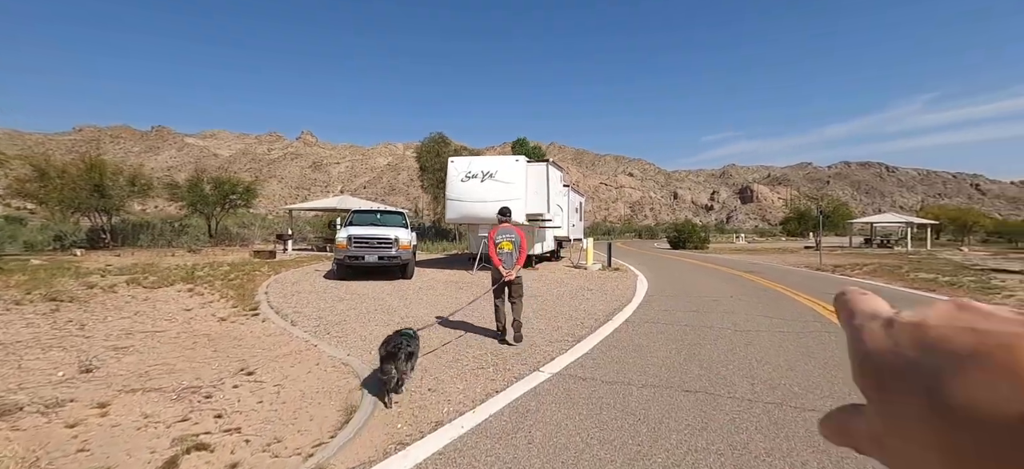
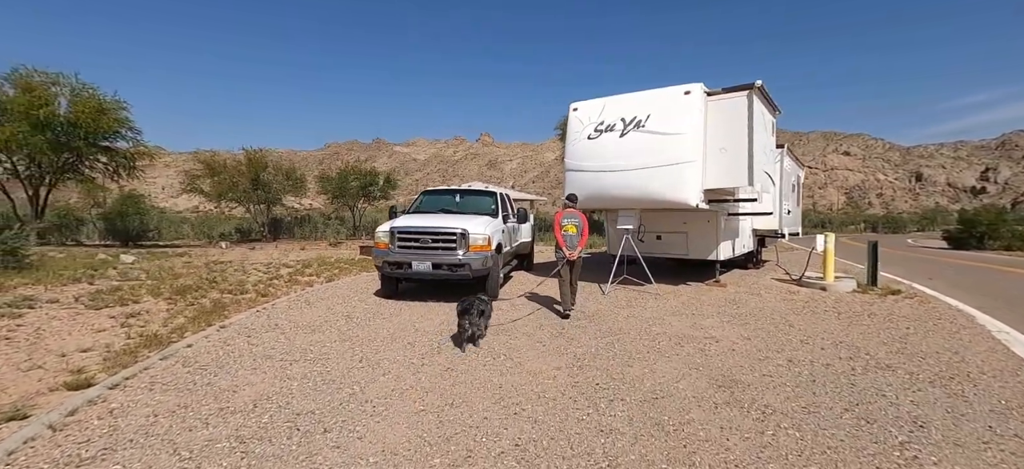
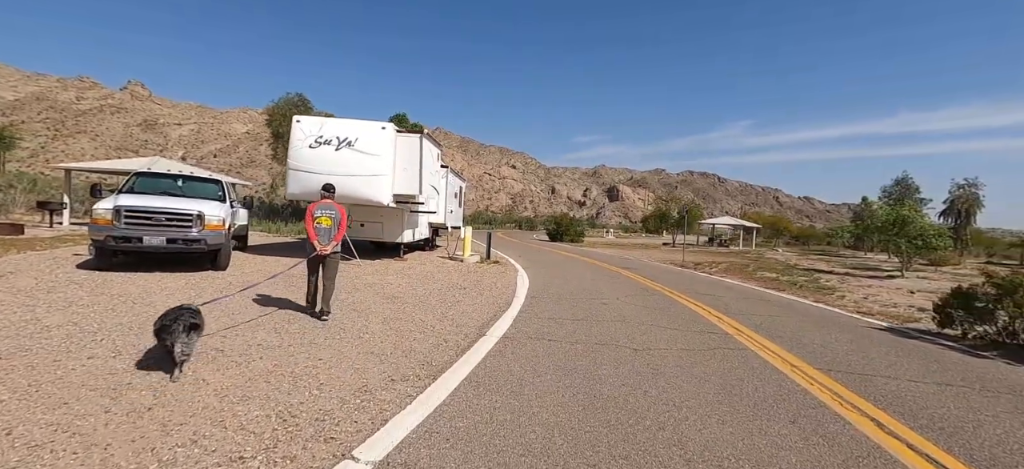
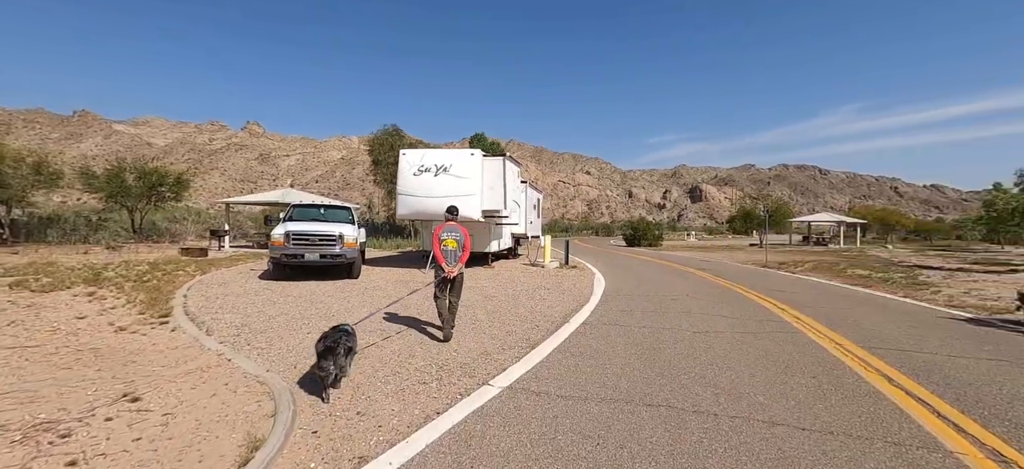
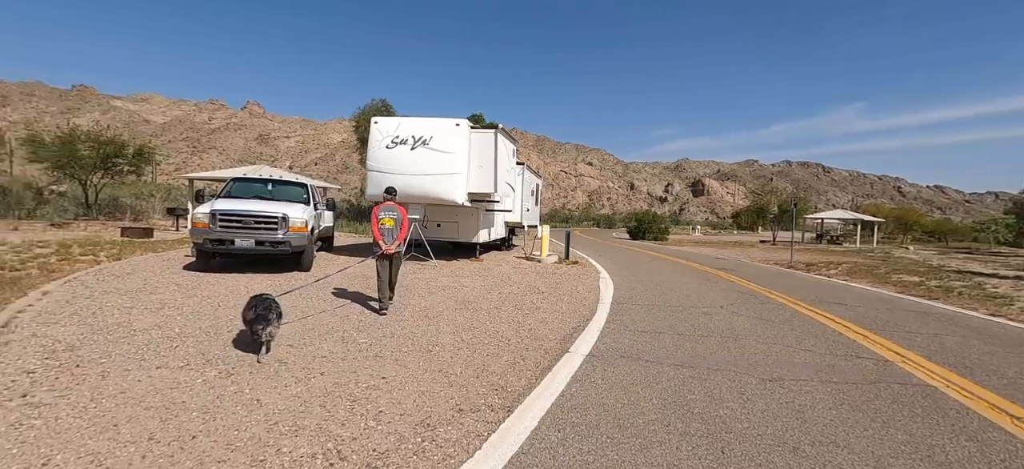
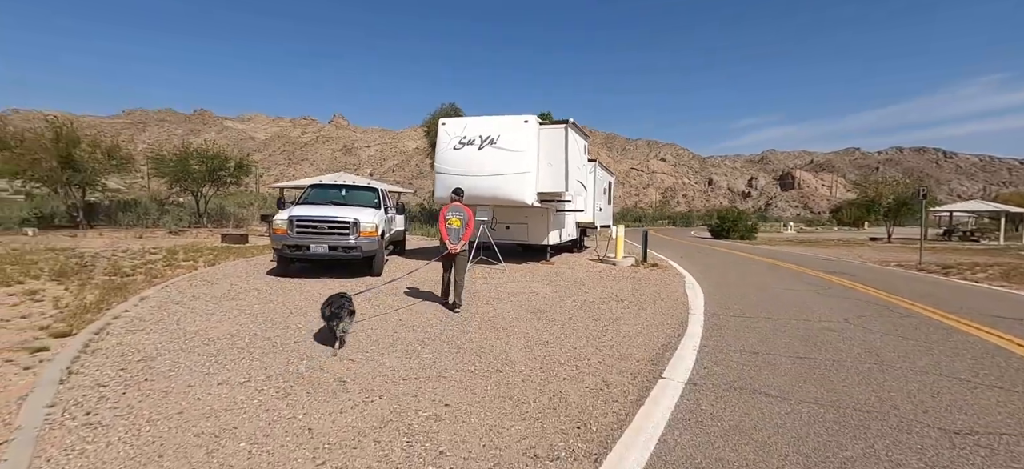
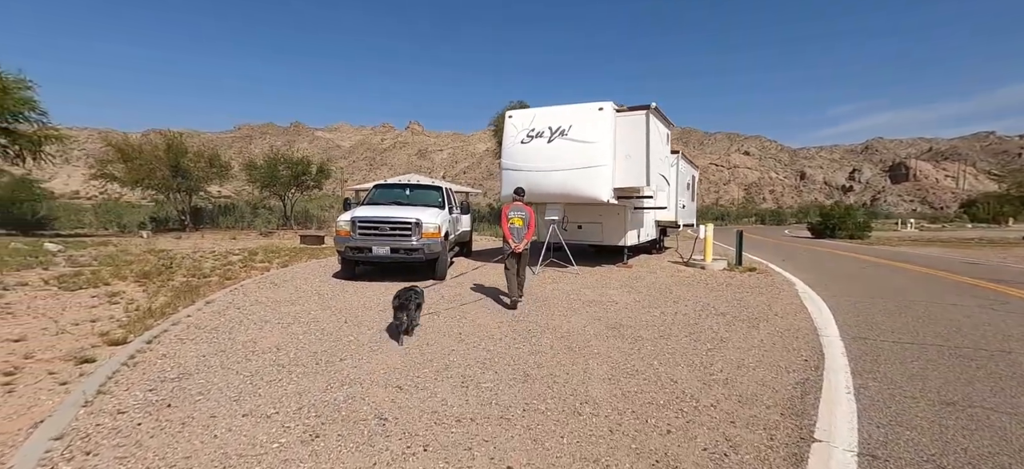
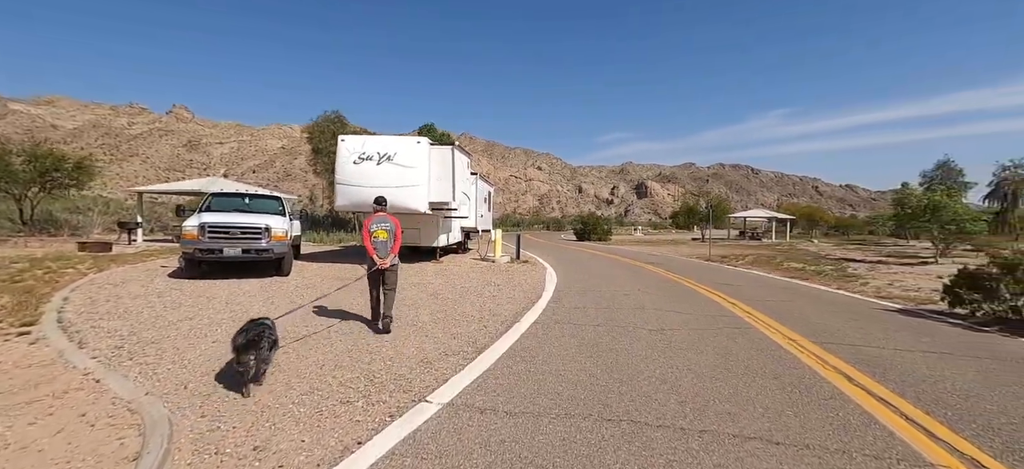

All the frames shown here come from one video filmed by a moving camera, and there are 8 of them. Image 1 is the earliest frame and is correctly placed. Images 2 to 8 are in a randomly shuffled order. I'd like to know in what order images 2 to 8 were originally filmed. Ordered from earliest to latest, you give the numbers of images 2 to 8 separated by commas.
4, 8, 3, 5, 6, 7, 2
